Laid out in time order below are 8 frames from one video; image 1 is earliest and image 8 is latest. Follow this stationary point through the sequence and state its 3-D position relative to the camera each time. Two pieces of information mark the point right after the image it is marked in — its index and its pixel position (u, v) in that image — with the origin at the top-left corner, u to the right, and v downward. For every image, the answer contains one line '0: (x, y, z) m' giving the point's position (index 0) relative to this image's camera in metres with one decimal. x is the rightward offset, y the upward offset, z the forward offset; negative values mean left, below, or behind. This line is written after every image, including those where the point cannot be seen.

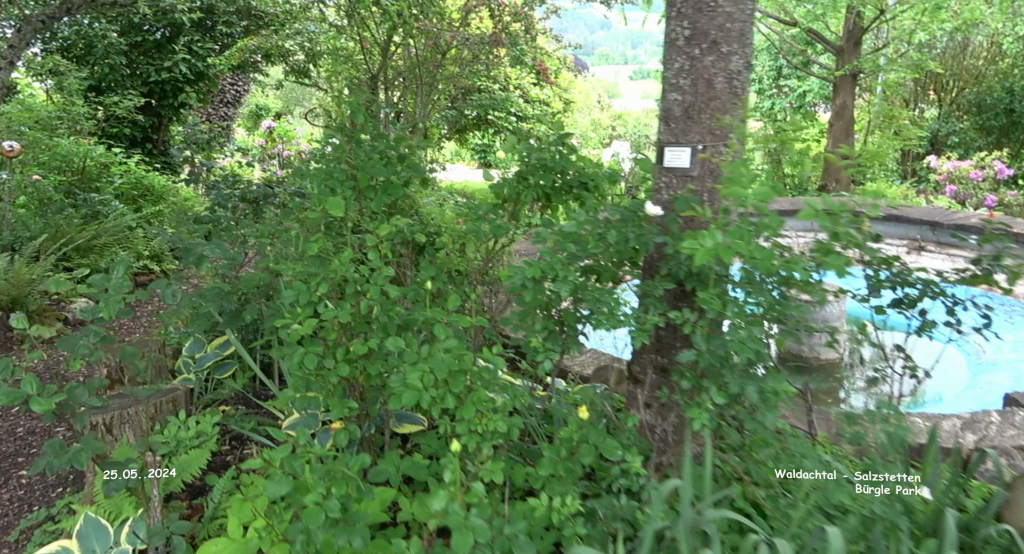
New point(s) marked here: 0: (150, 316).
0: (-3.0, -0.4, +5.5) m
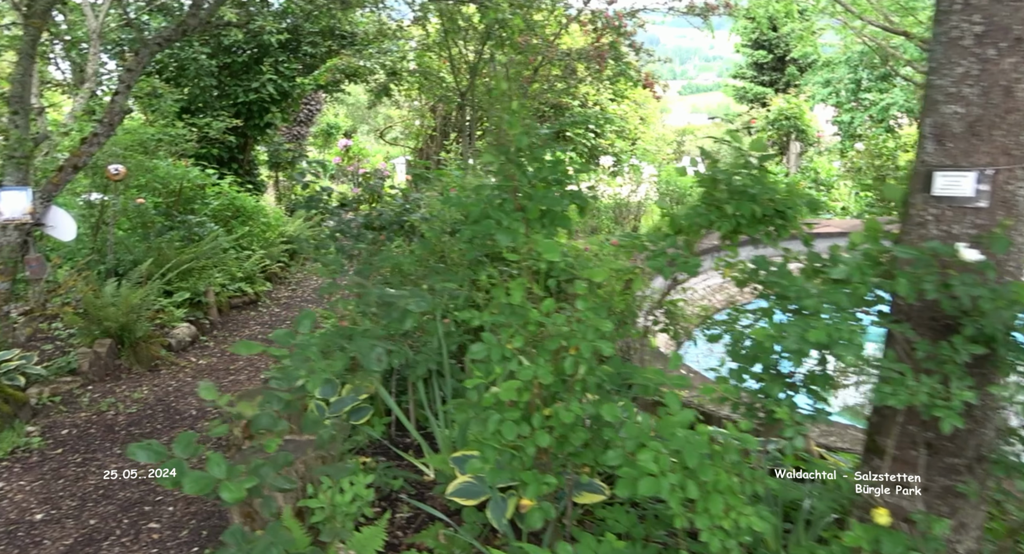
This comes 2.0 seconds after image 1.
0: (-2.0, -0.6, +5.3) m
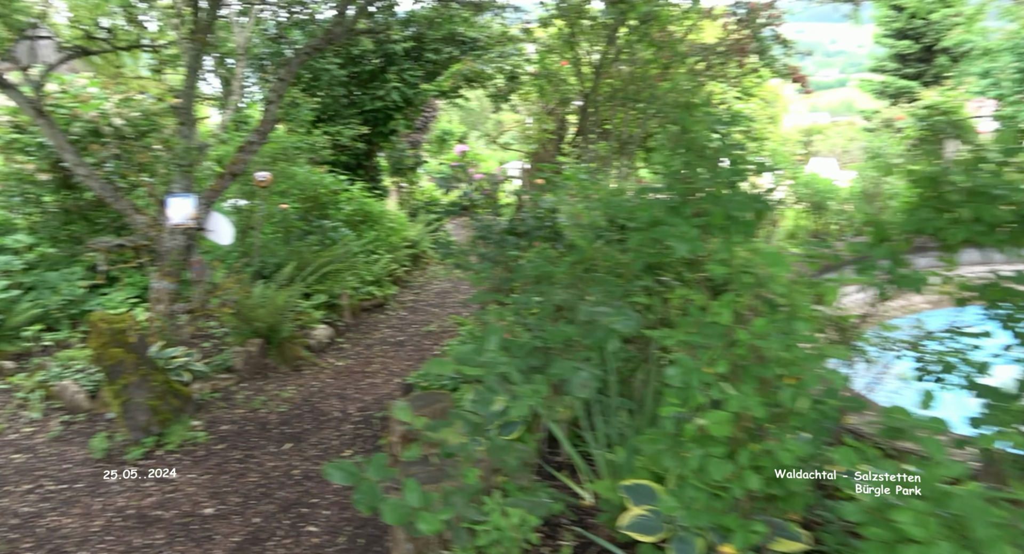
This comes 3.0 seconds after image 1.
0: (-0.9, -0.6, +5.3) m
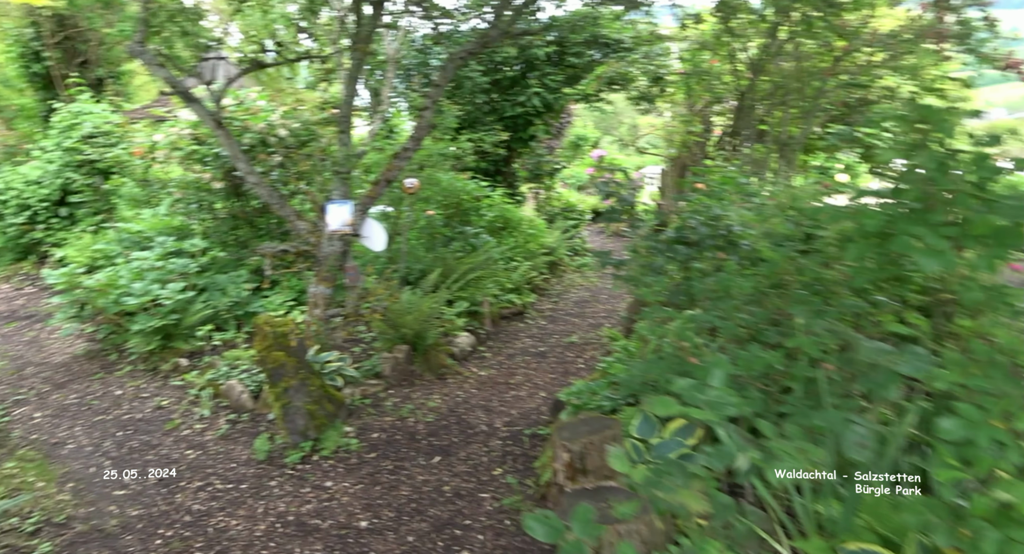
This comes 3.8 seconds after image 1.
0: (+0.2, -0.7, +5.1) m
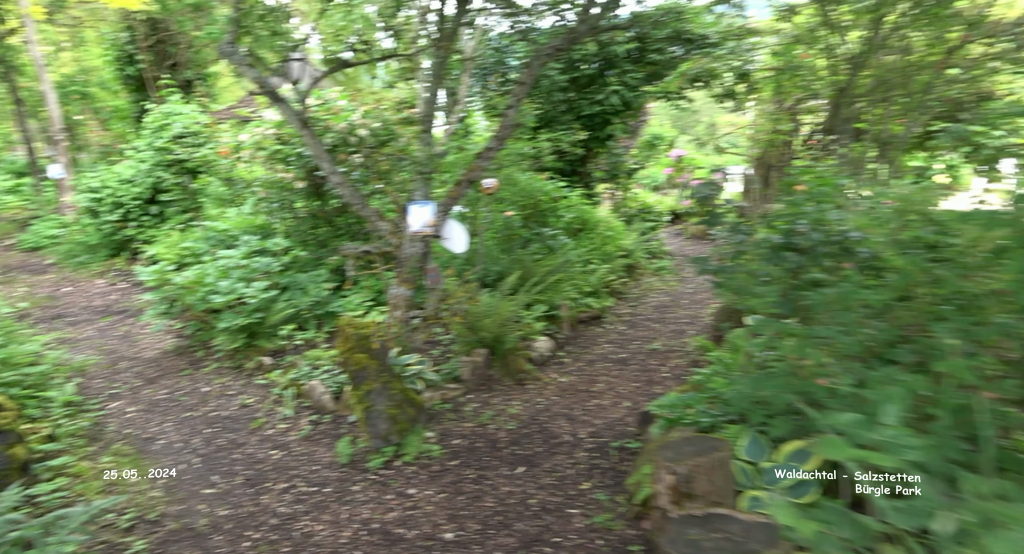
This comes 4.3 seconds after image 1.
0: (+0.8, -0.7, +4.9) m
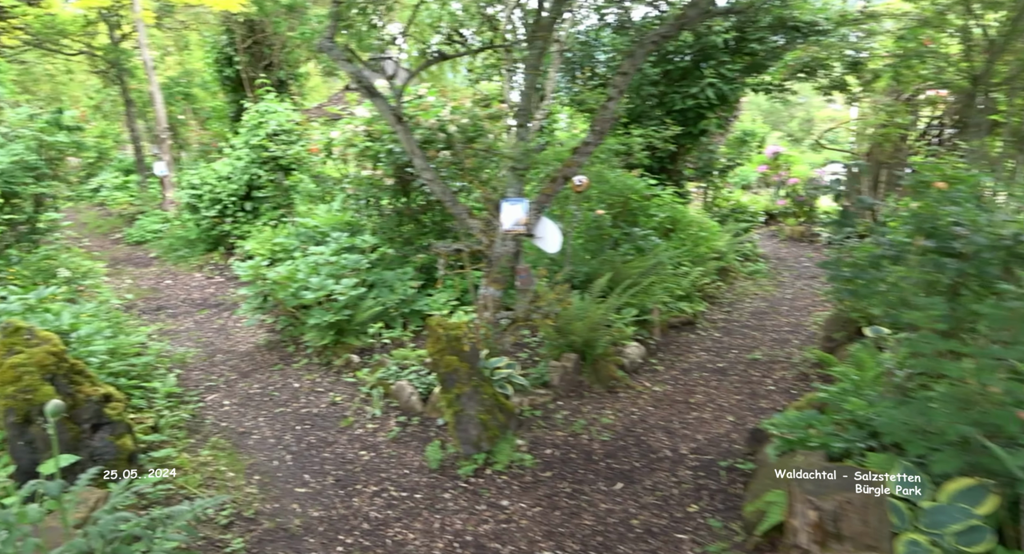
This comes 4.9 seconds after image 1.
0: (+1.5, -0.7, +4.6) m
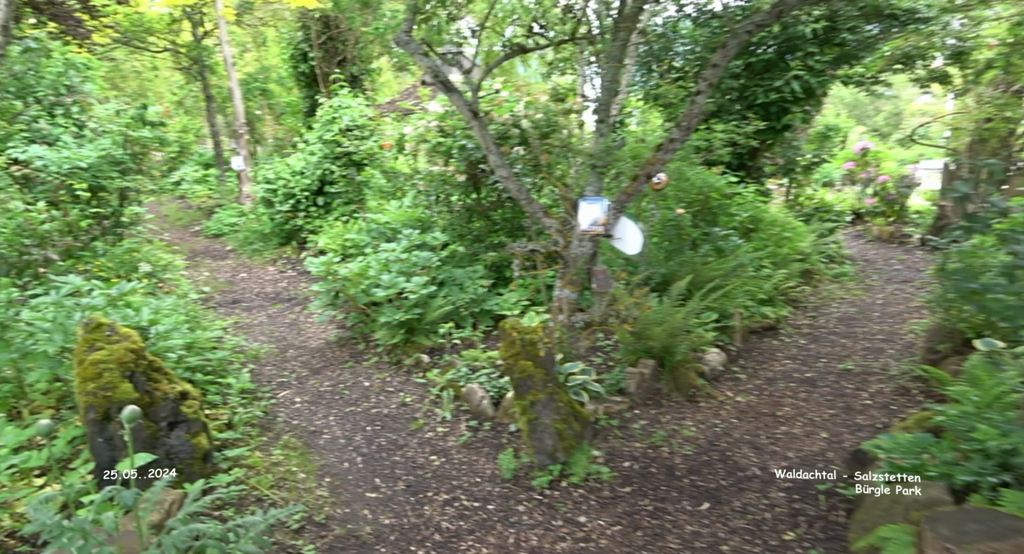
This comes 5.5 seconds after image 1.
0: (+2.0, -0.8, +4.3) m
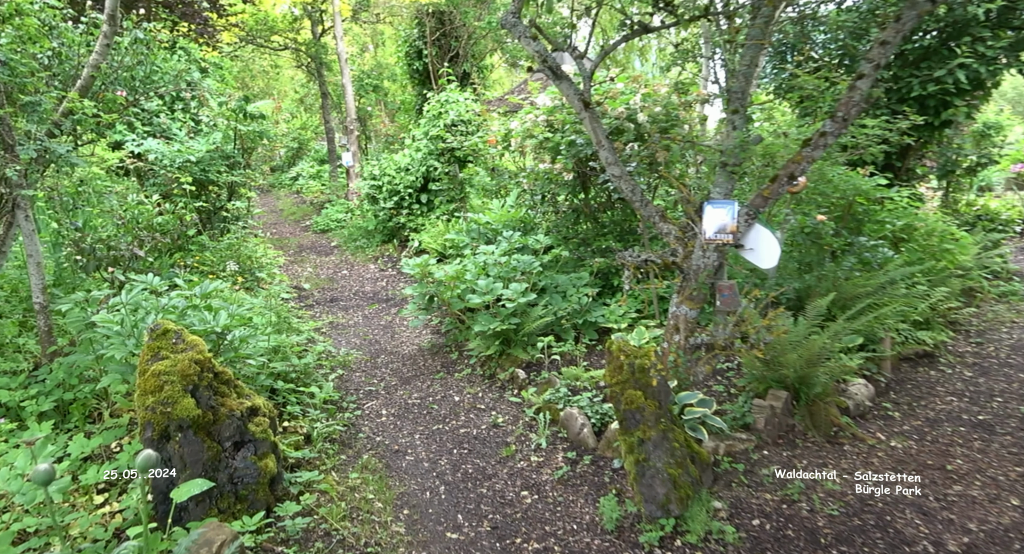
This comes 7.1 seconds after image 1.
0: (+2.6, -0.9, +3.5) m
